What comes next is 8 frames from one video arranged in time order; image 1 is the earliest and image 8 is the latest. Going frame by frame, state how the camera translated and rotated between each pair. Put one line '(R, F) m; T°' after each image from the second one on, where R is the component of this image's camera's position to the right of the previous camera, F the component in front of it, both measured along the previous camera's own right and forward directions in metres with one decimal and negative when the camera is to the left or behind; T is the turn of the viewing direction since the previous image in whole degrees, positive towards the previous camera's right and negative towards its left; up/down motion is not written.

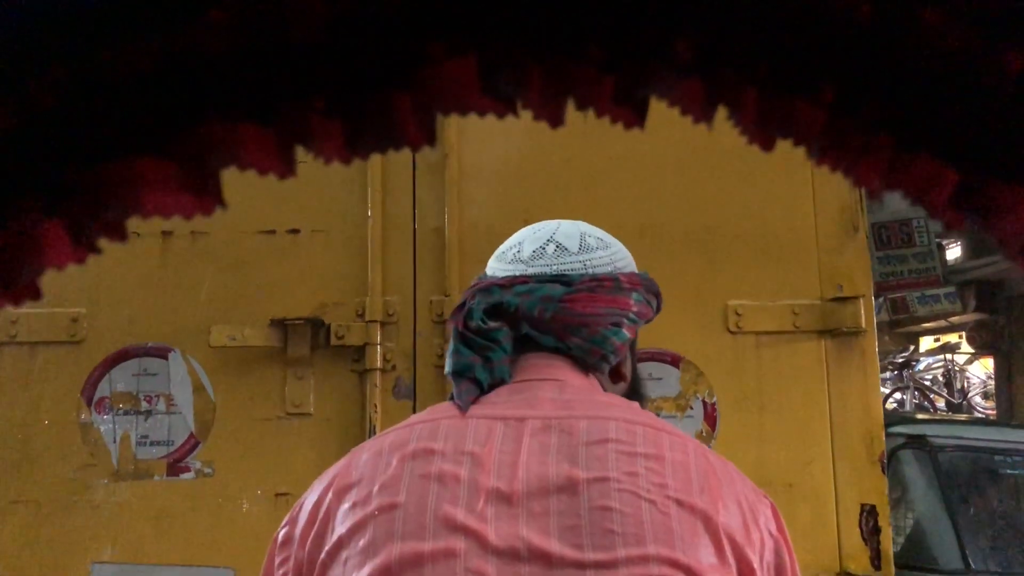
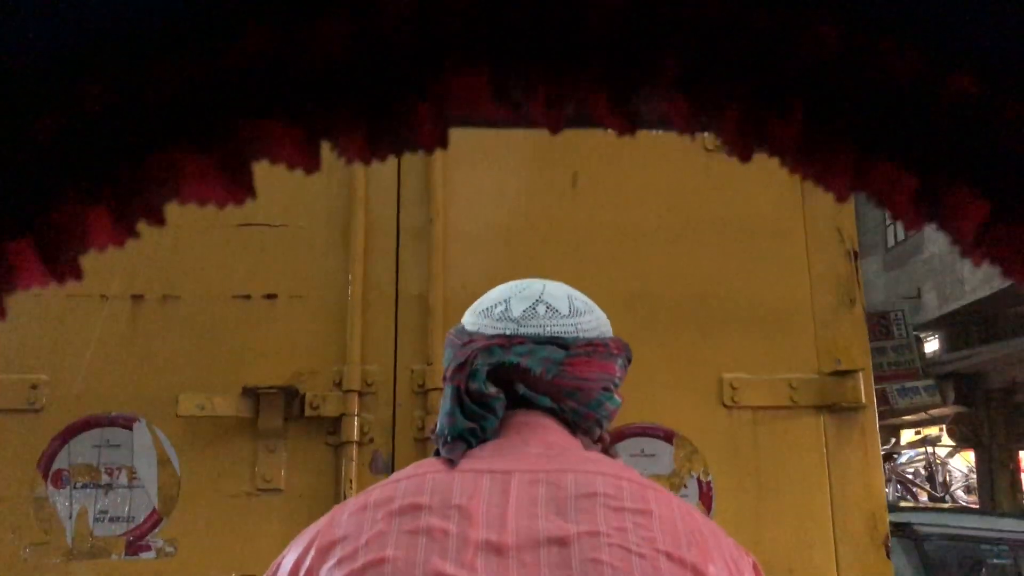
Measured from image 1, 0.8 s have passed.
(0.0, +0.1) m; +1°
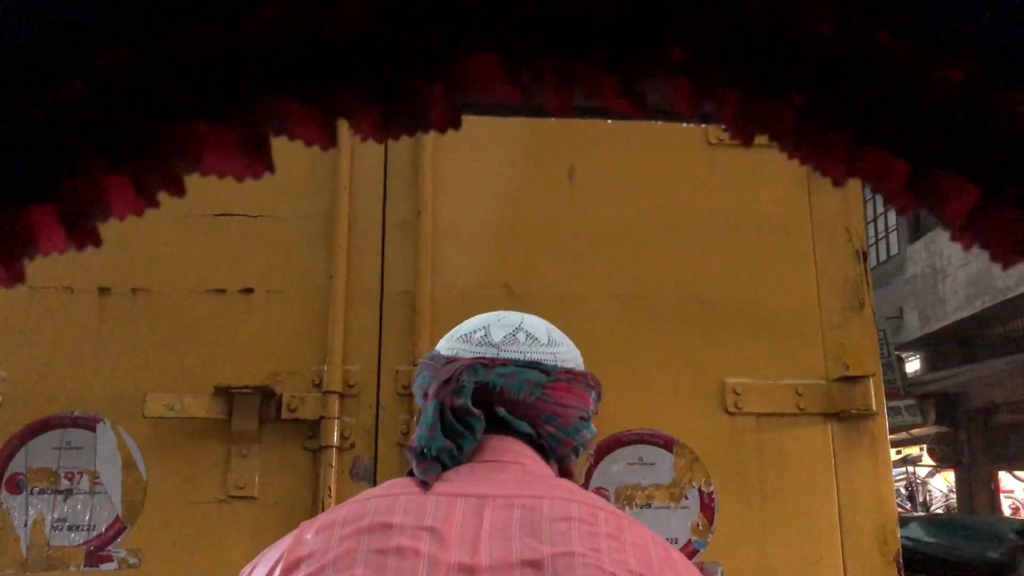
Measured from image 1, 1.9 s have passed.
(0.0, +0.1) m; +1°
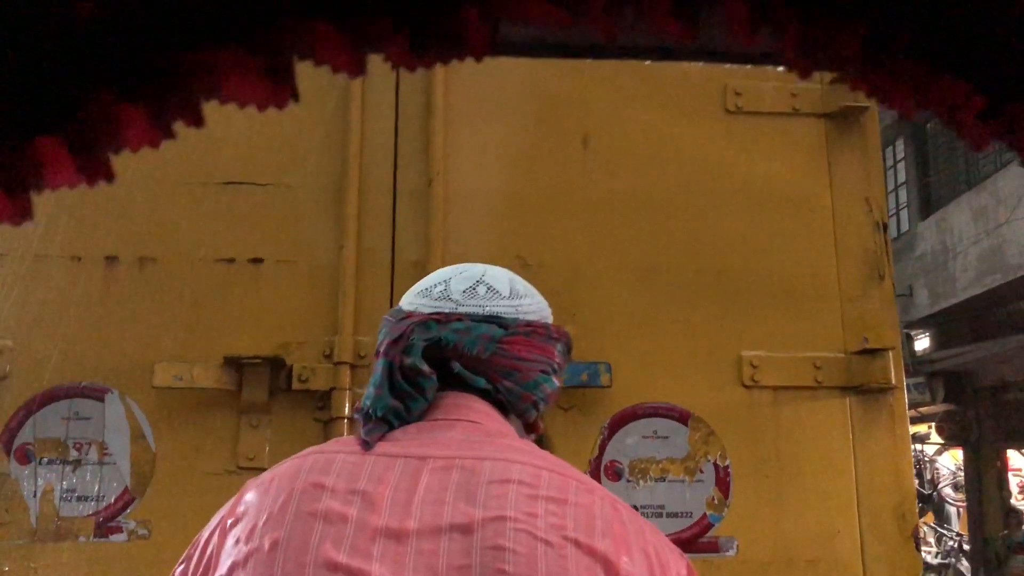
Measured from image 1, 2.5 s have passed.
(0.0, 0.0) m; 0°
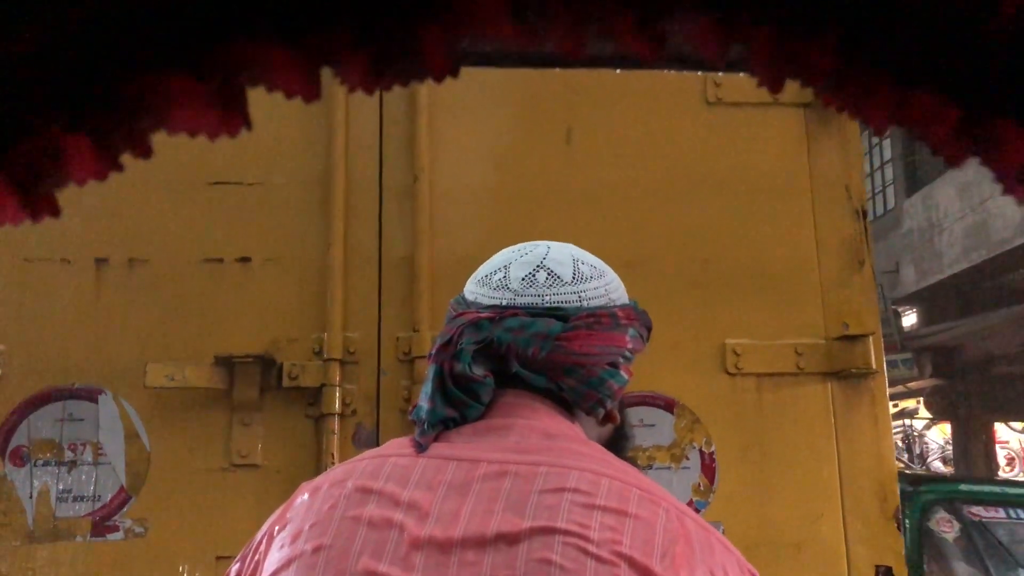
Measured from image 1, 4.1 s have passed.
(0.0, 0.0) m; +1°
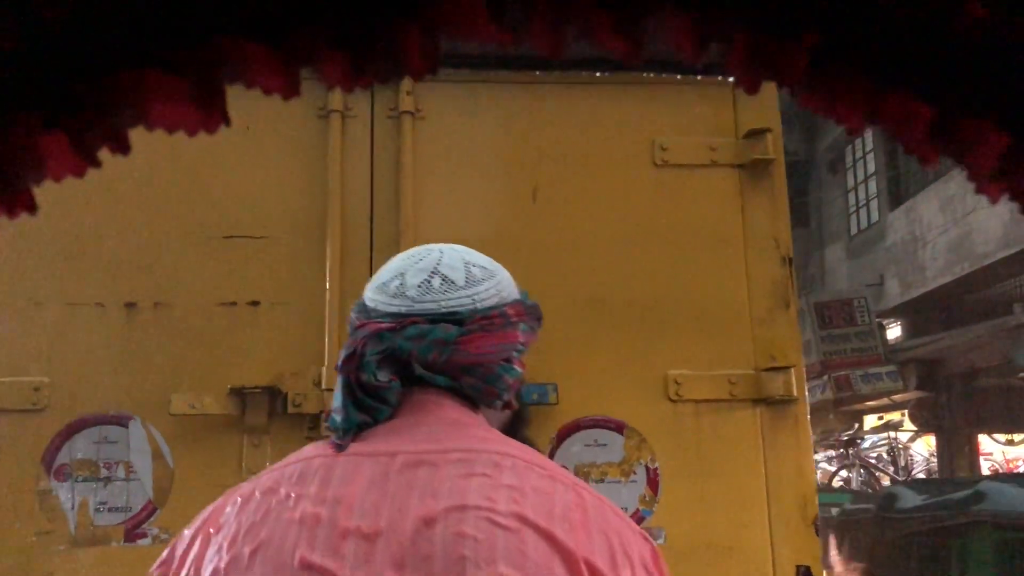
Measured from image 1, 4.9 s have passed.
(0.0, -0.3) m; +1°
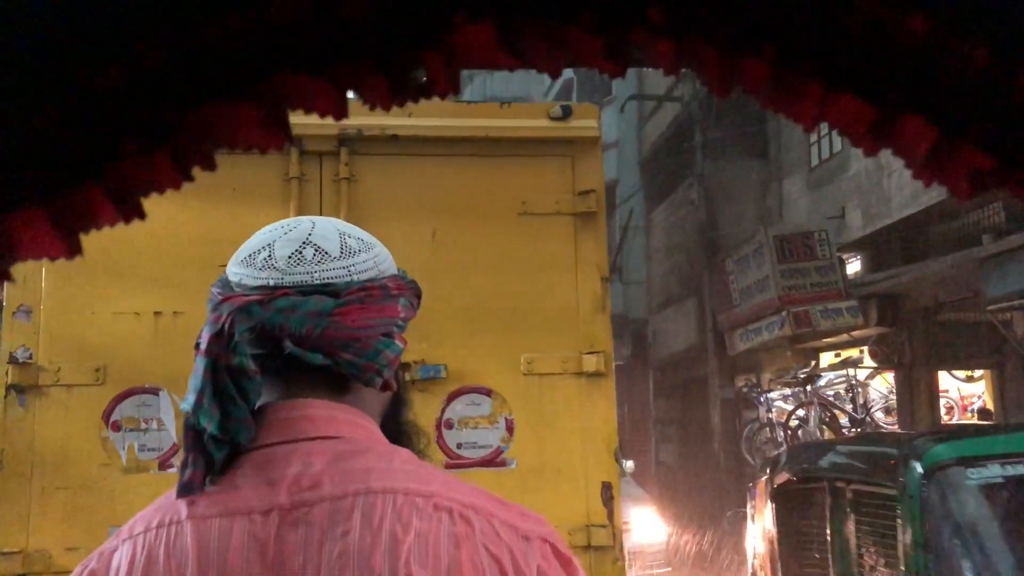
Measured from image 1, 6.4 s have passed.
(-0.4, +0.6) m; +2°
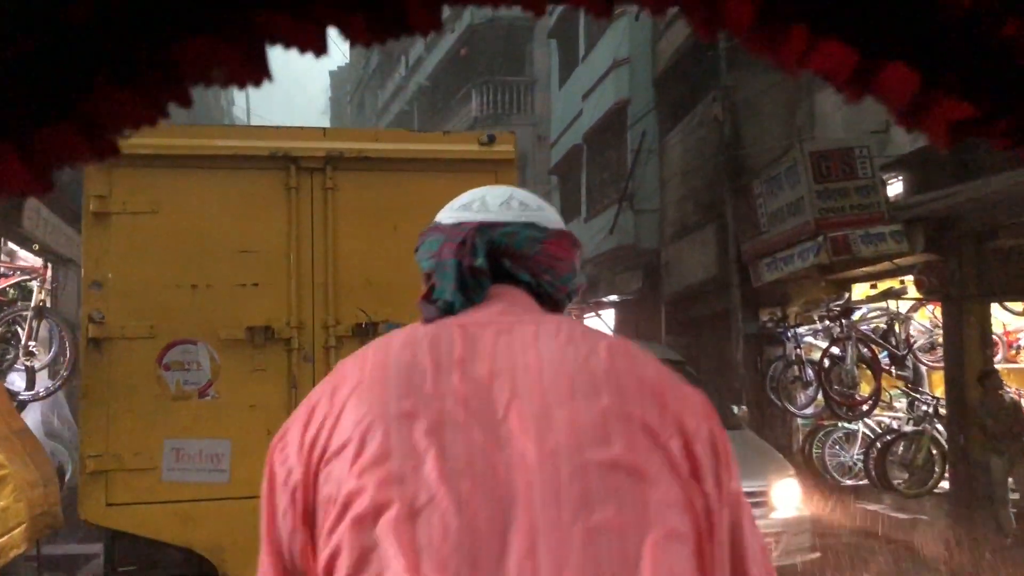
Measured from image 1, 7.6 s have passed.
(-0.6, +5.7) m; 0°
